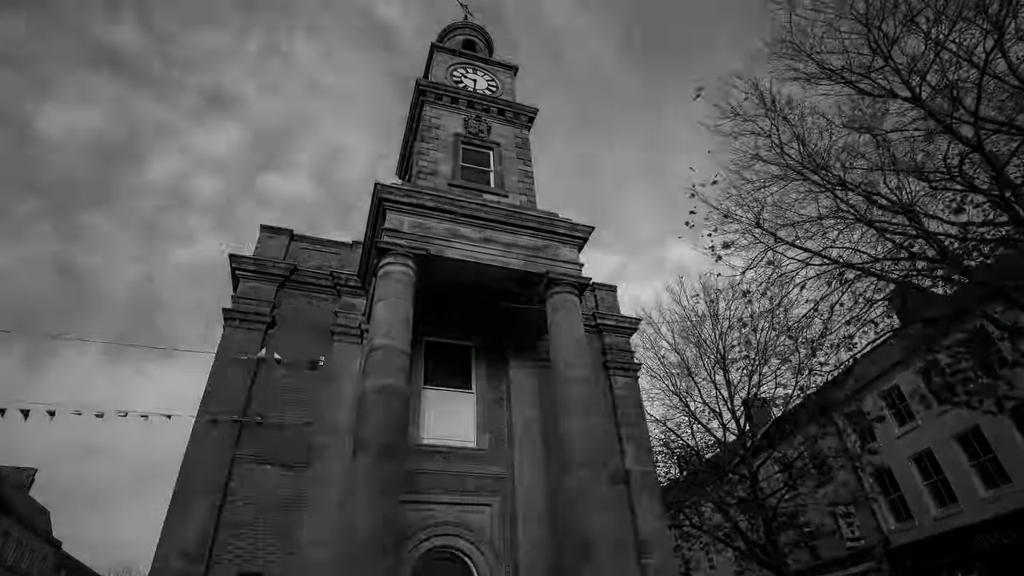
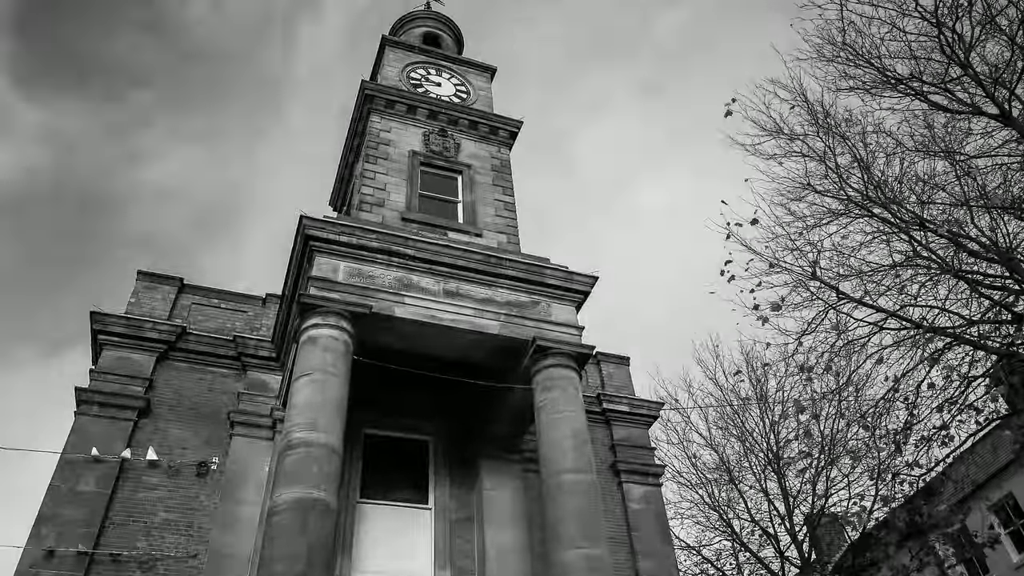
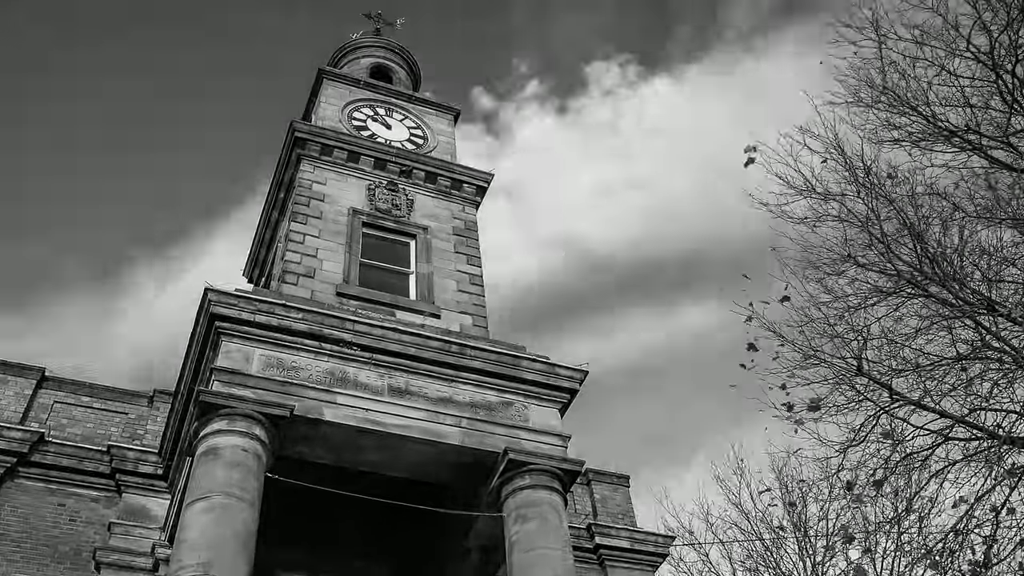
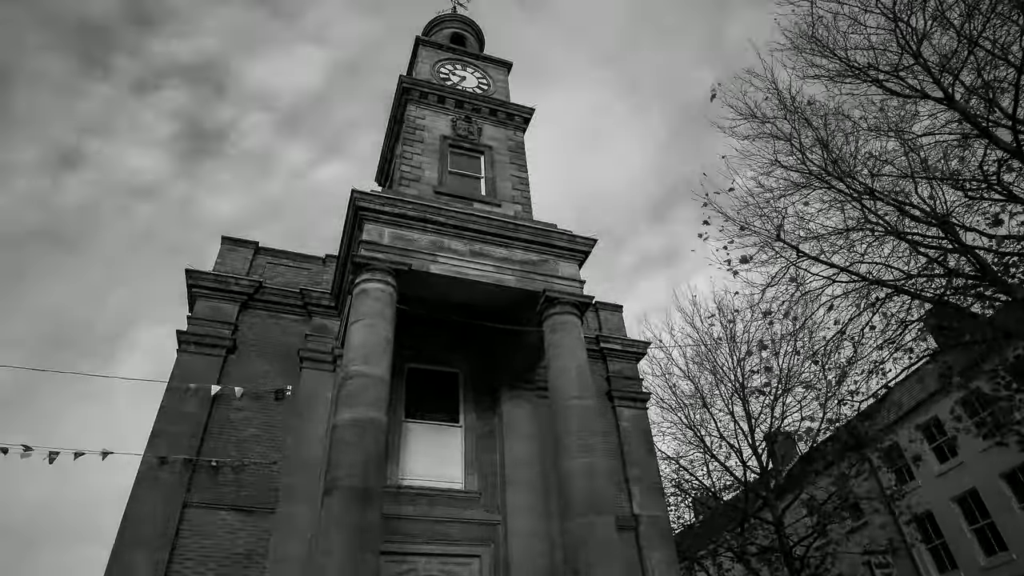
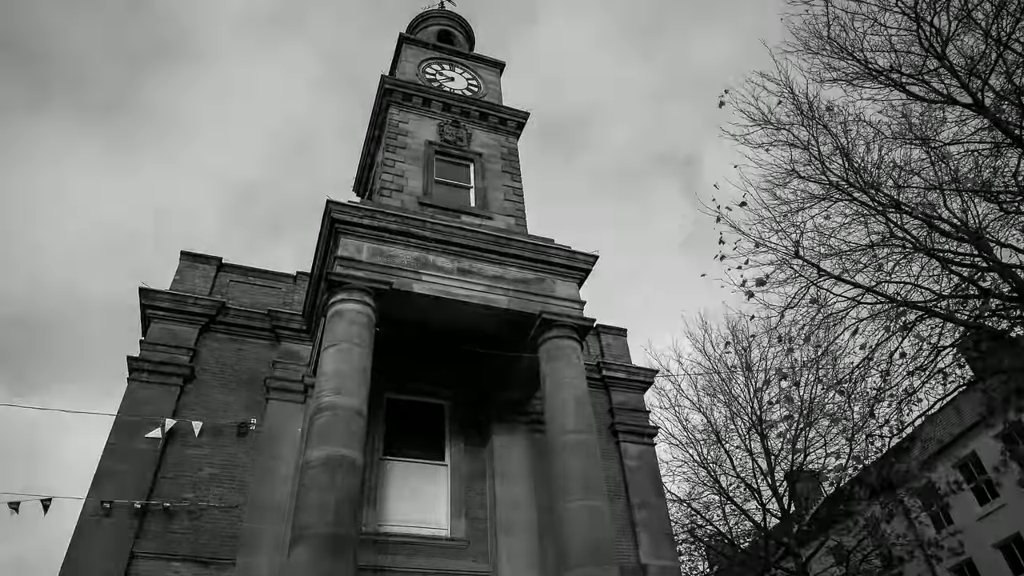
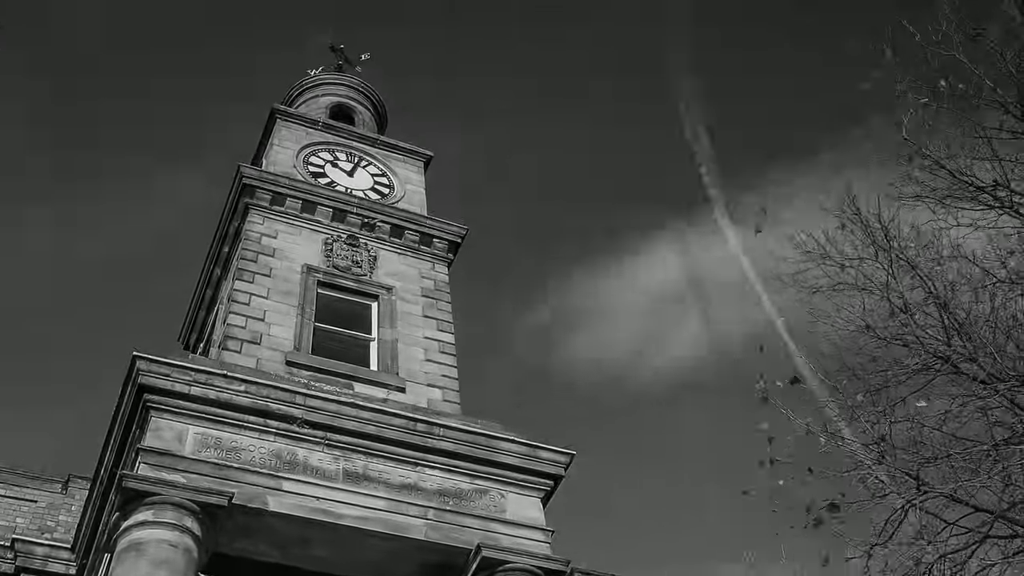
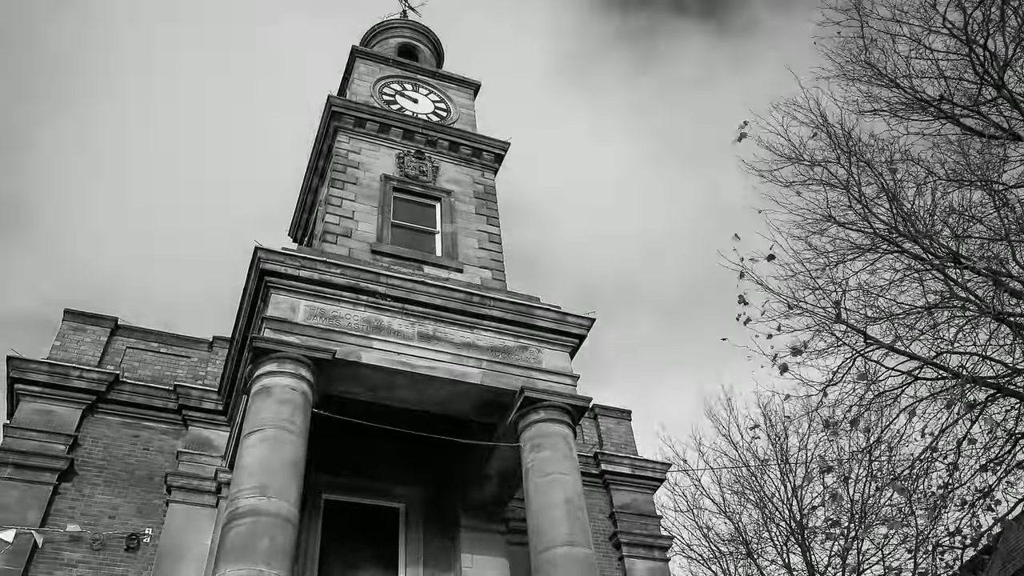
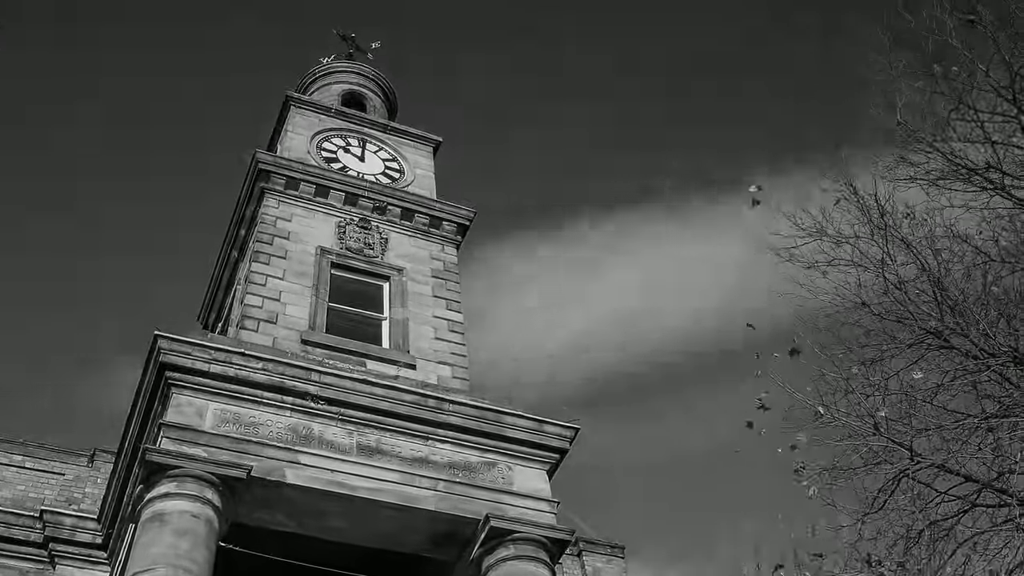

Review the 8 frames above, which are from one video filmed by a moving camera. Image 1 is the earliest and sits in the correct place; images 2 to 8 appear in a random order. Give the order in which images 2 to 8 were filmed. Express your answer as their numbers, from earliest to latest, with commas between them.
4, 5, 2, 7, 3, 8, 6
